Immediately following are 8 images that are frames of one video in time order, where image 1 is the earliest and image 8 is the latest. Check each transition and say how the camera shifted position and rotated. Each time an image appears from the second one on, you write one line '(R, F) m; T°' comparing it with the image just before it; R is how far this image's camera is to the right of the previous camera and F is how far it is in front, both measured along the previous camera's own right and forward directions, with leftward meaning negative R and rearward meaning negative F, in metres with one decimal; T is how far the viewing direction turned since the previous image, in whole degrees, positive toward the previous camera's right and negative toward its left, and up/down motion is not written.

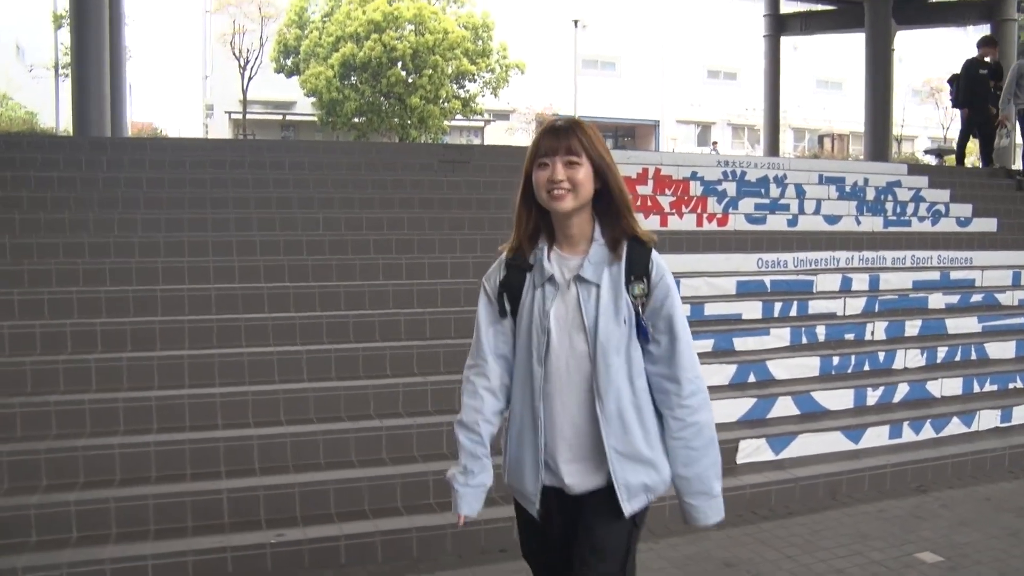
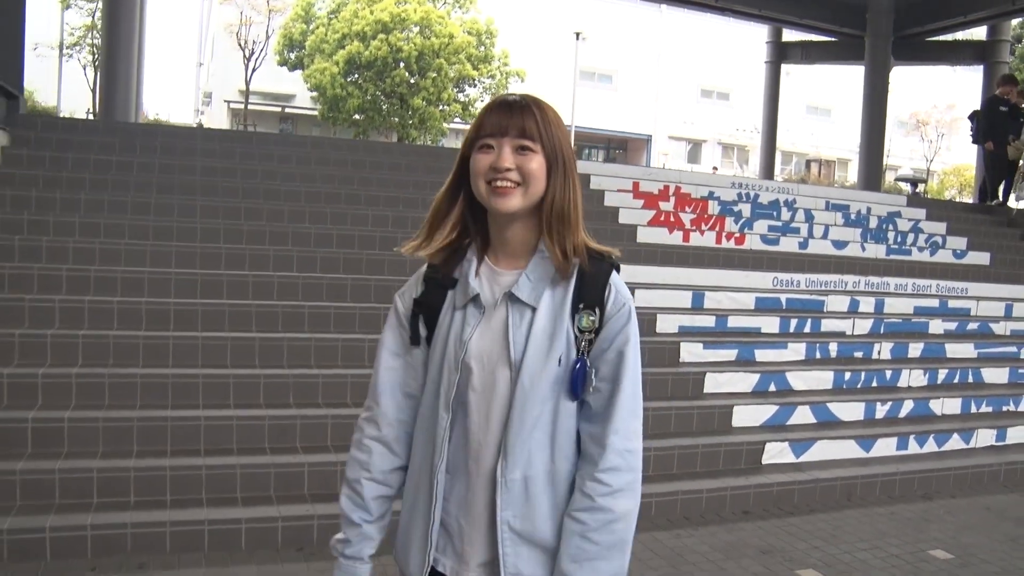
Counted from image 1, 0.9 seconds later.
(-0.4, -0.4) m; +2°
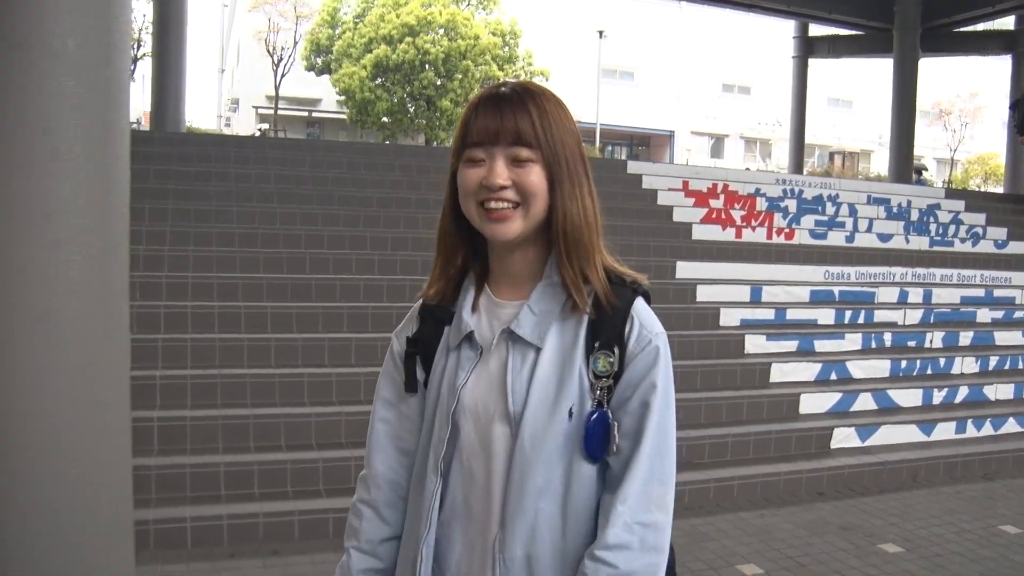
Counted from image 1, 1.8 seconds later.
(-0.4, -0.3) m; -1°
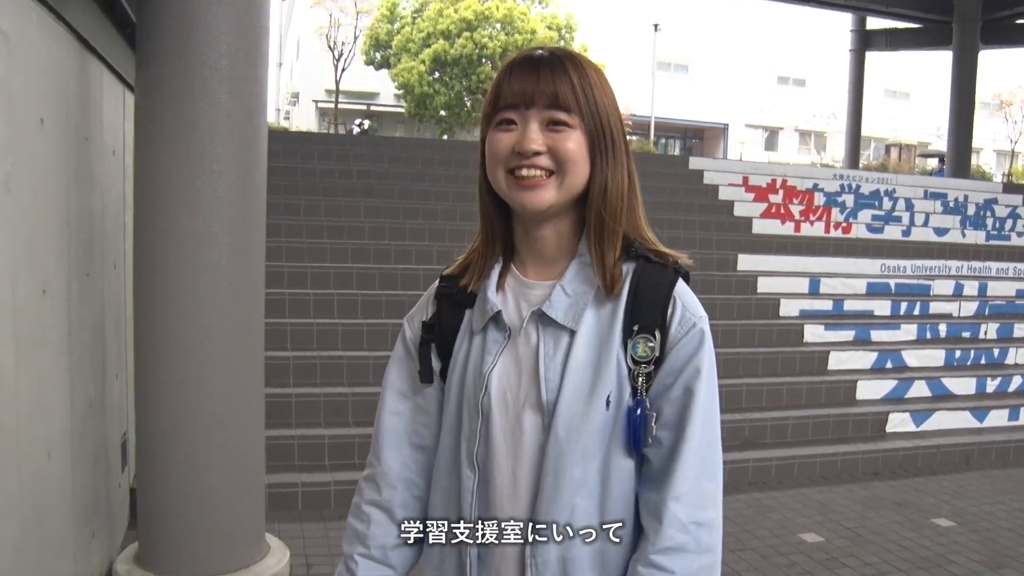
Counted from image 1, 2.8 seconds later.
(-0.1, -0.4) m; -3°
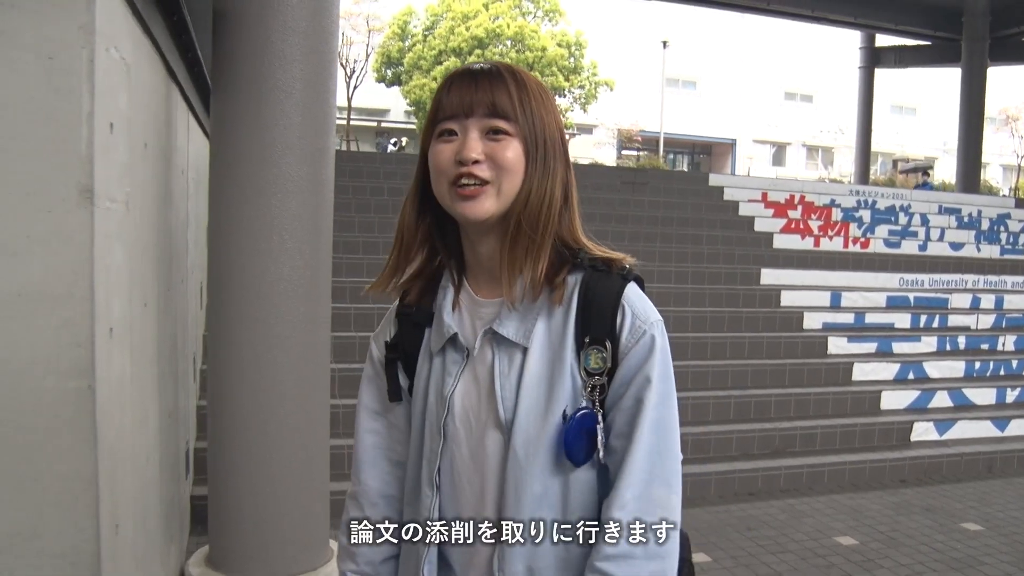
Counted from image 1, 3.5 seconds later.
(-0.2, -0.2) m; 0°
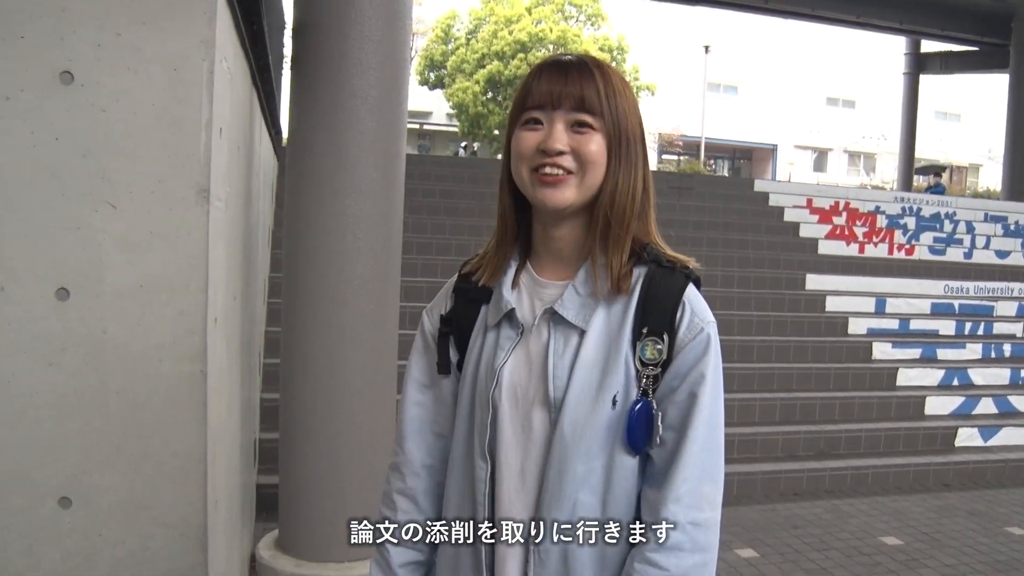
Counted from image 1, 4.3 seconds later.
(-0.1, -0.2) m; -2°
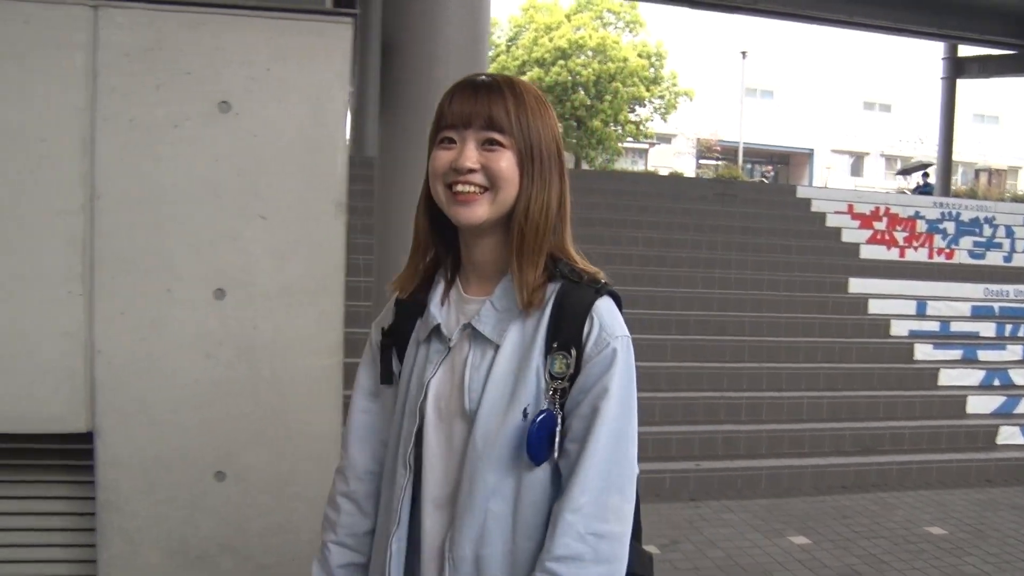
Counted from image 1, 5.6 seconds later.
(-0.2, -0.3) m; -2°
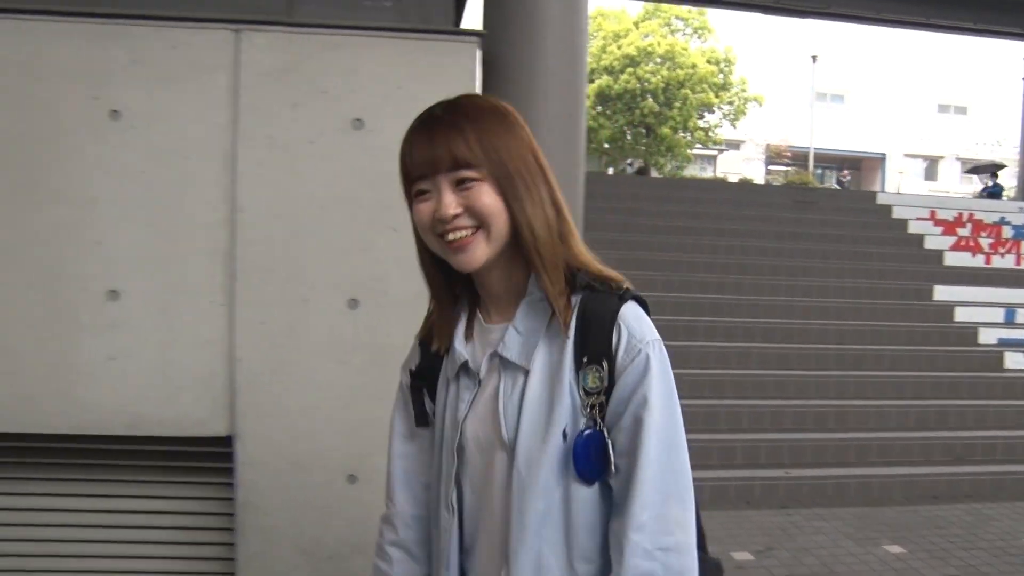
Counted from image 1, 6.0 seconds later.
(-0.2, -0.1) m; -3°
